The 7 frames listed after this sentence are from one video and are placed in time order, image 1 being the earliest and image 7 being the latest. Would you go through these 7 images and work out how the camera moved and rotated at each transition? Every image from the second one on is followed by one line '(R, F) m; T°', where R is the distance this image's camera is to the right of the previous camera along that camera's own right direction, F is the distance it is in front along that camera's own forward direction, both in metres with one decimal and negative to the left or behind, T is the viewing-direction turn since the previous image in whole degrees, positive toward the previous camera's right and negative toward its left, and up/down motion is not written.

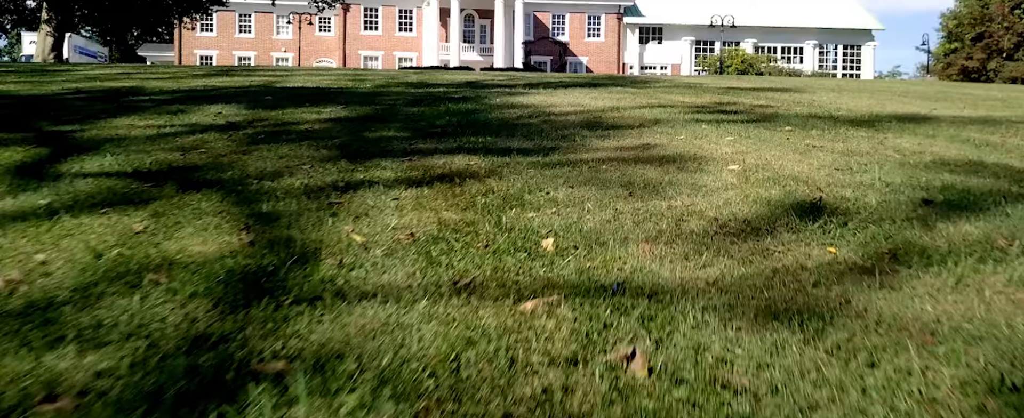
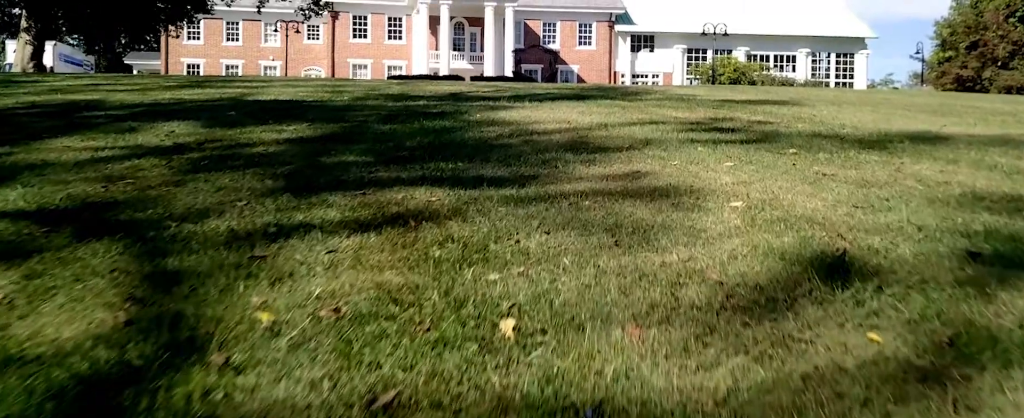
(+0.1, +0.5) m; +1°
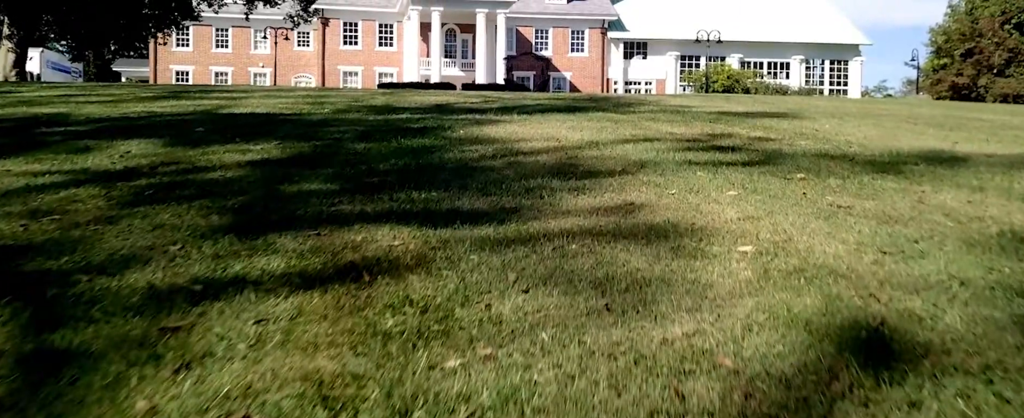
(+0.1, +0.4) m; 0°
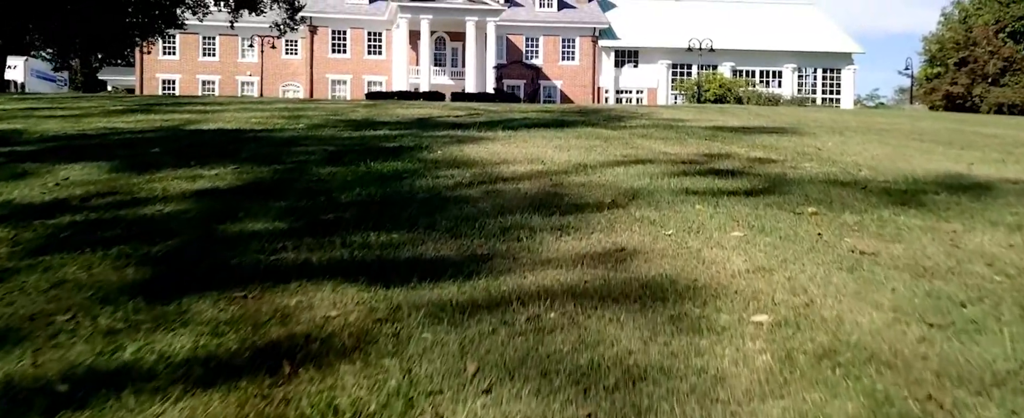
(+0.1, +0.5) m; +1°
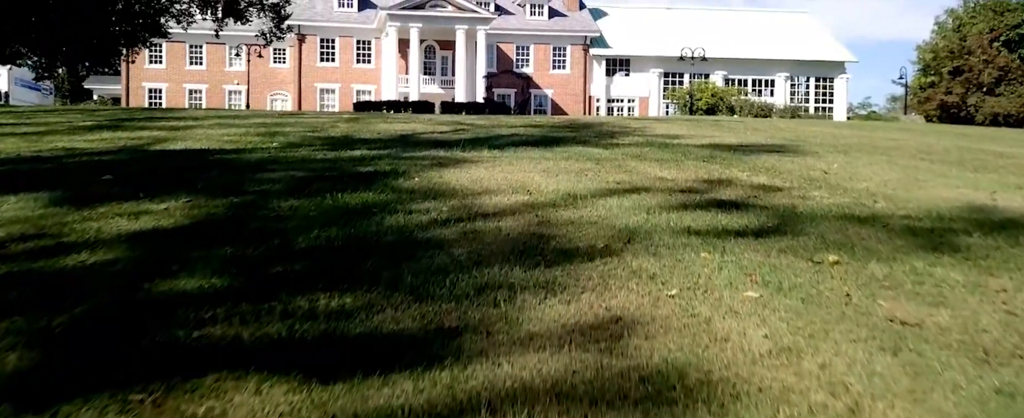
(+0.1, +0.5) m; +1°
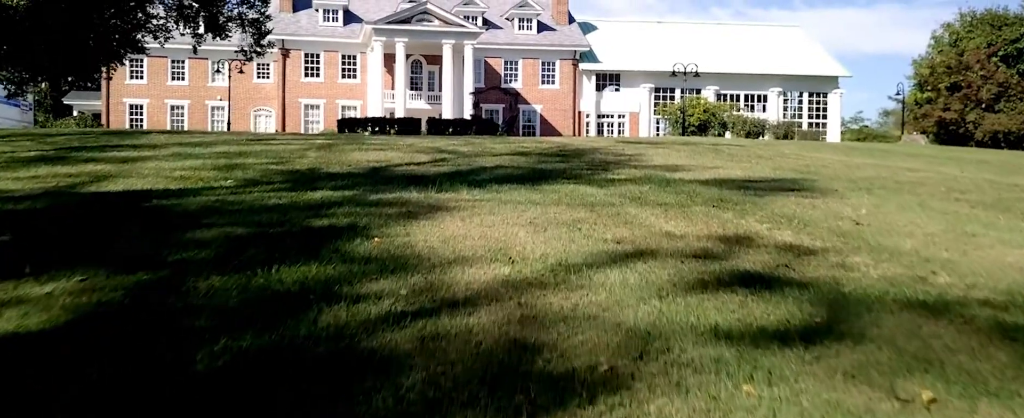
(+0.1, +1.0) m; +1°
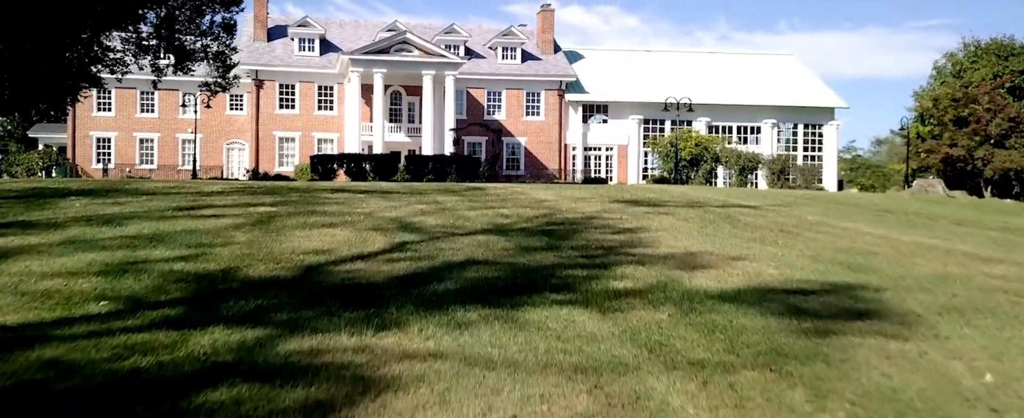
(+0.1, +2.1) m; +1°
